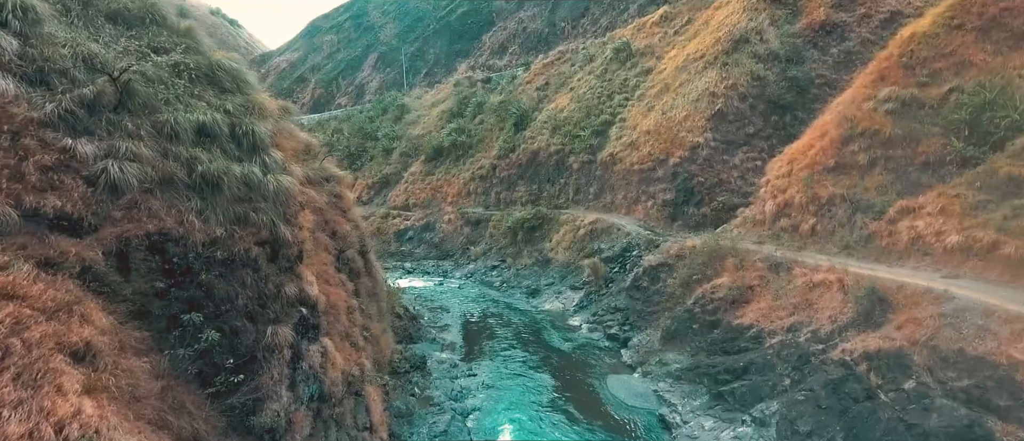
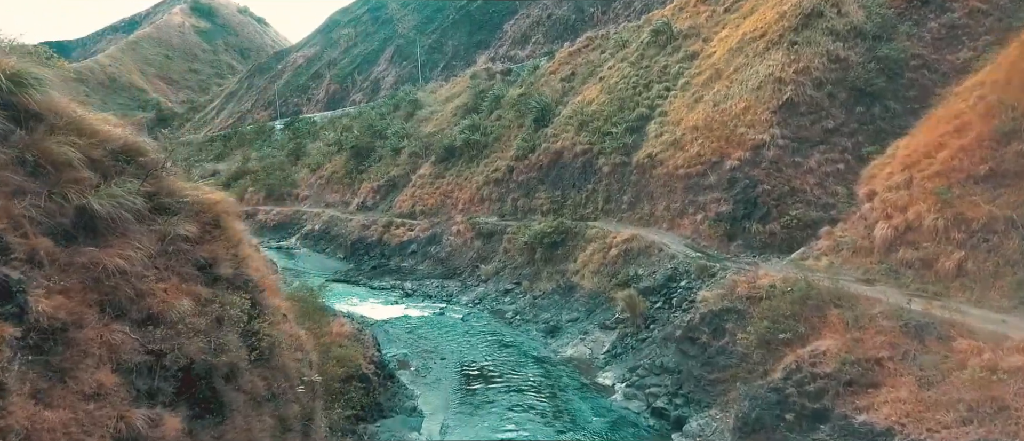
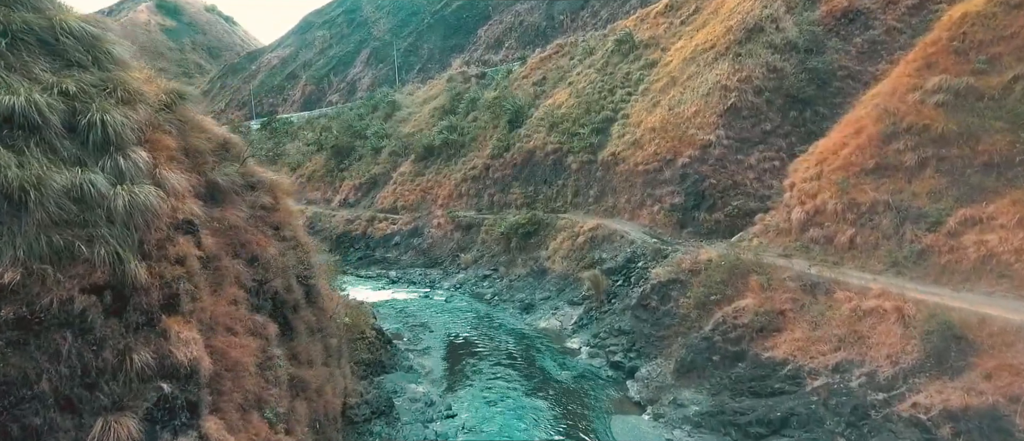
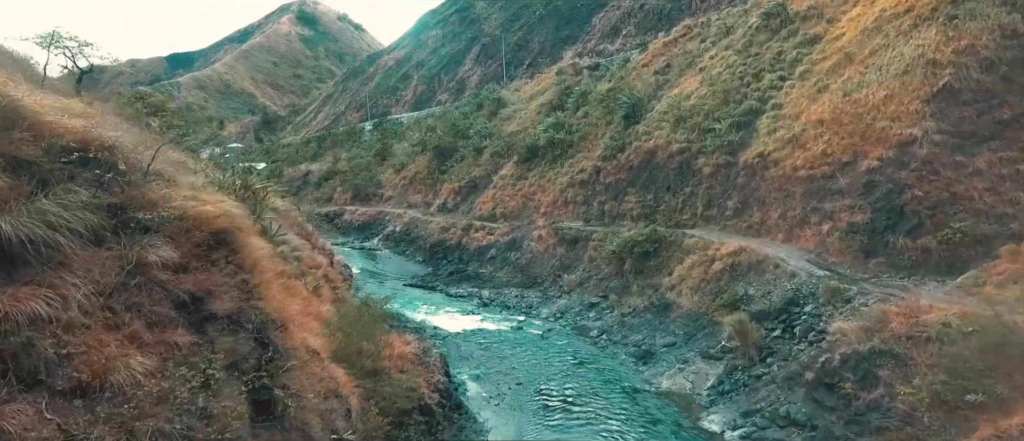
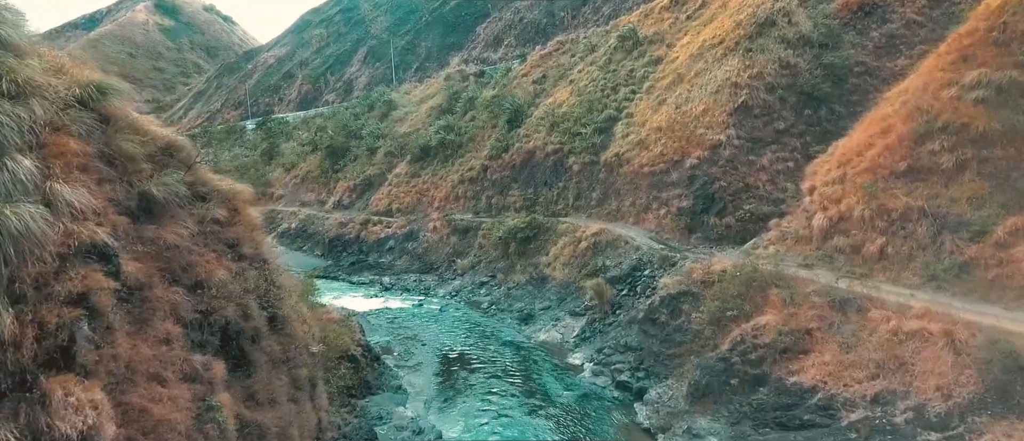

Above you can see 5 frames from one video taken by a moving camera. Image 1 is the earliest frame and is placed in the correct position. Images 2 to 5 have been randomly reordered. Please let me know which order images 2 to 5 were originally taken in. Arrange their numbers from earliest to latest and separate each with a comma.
3, 5, 2, 4
